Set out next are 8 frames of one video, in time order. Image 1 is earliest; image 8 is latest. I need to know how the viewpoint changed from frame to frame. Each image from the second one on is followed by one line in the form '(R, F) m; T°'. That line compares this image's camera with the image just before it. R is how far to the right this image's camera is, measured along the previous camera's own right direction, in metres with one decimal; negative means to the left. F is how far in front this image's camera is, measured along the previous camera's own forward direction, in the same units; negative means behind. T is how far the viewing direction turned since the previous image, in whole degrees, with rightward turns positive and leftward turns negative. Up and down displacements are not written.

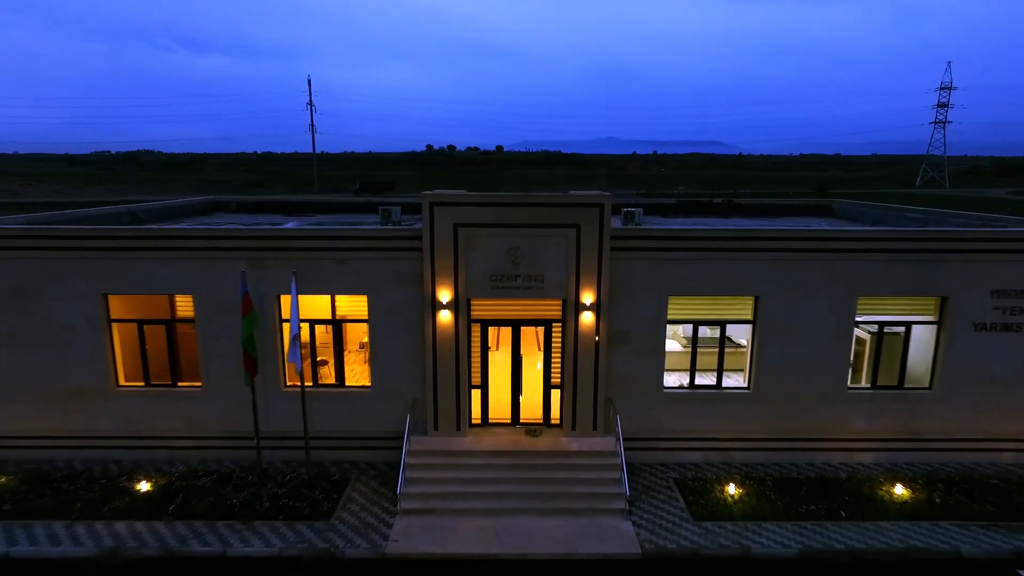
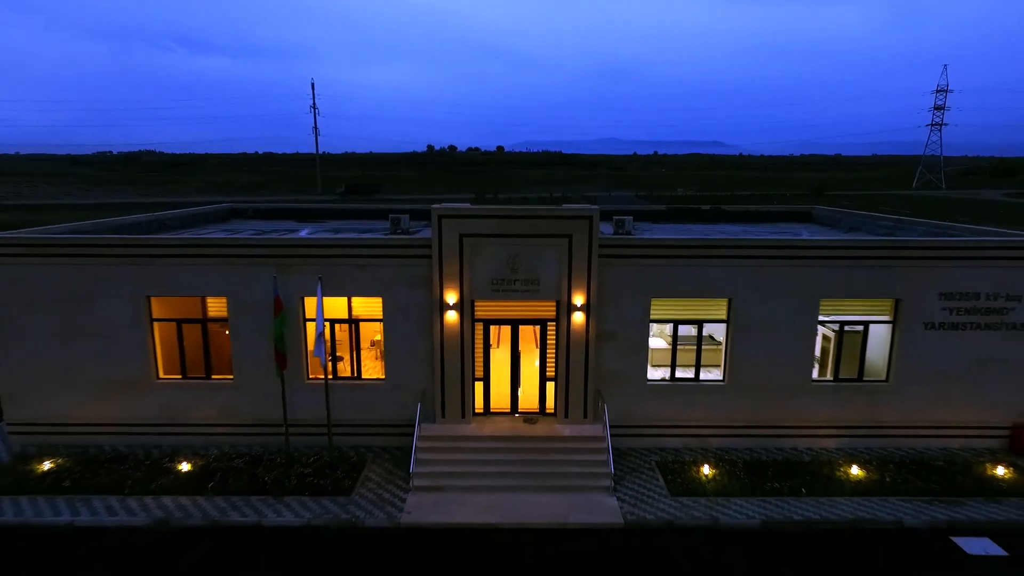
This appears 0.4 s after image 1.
(0.0, -1.1) m; 0°
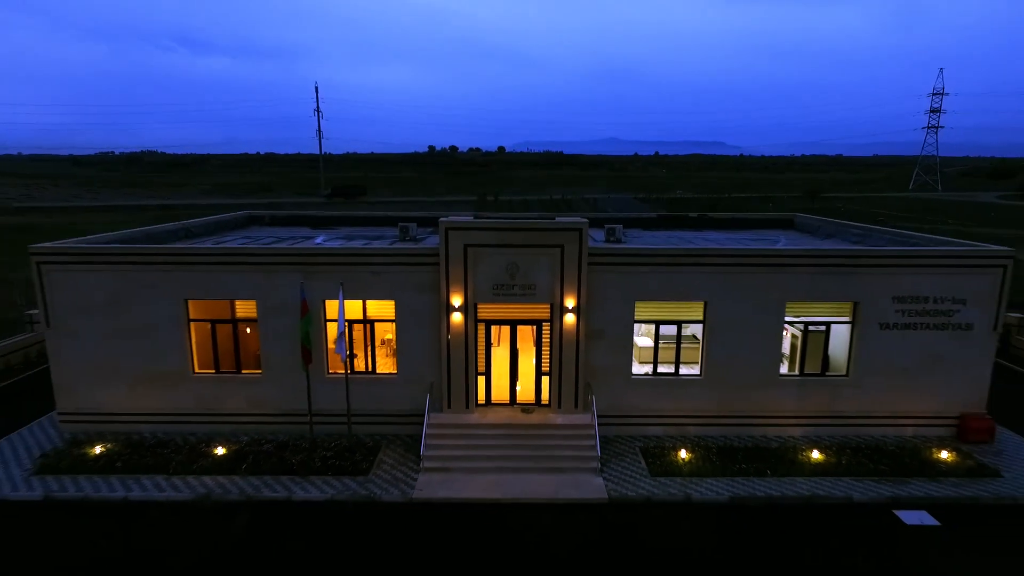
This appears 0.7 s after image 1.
(0.0, -1.2) m; 0°
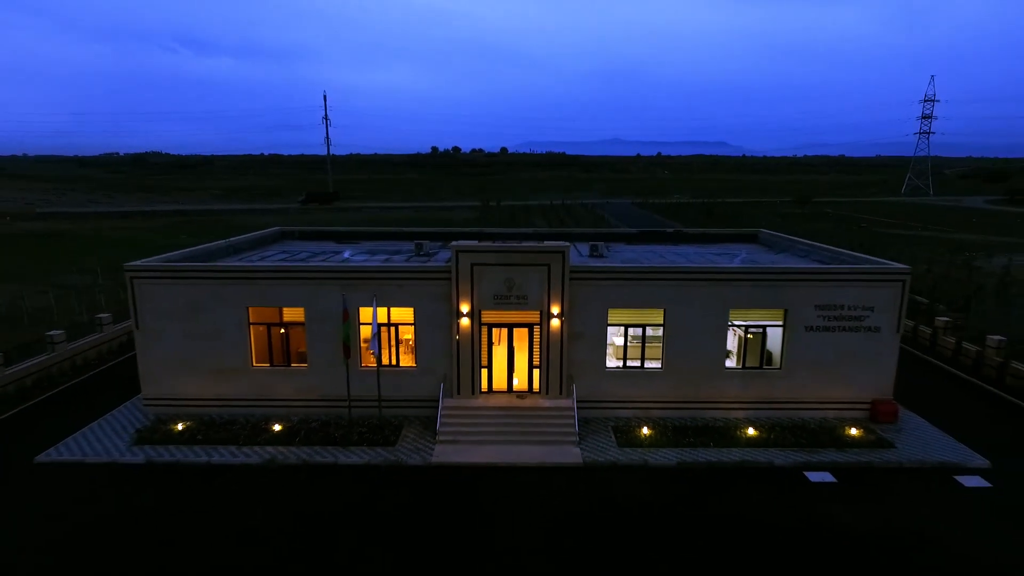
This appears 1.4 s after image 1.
(+0.1, -2.8) m; 0°
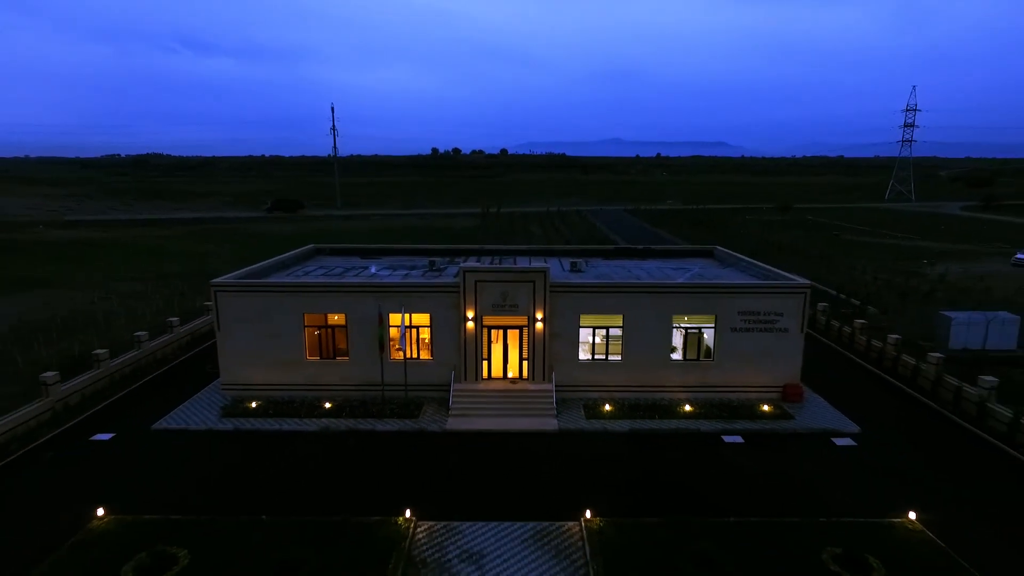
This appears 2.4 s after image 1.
(+0.2, -4.3) m; 0°
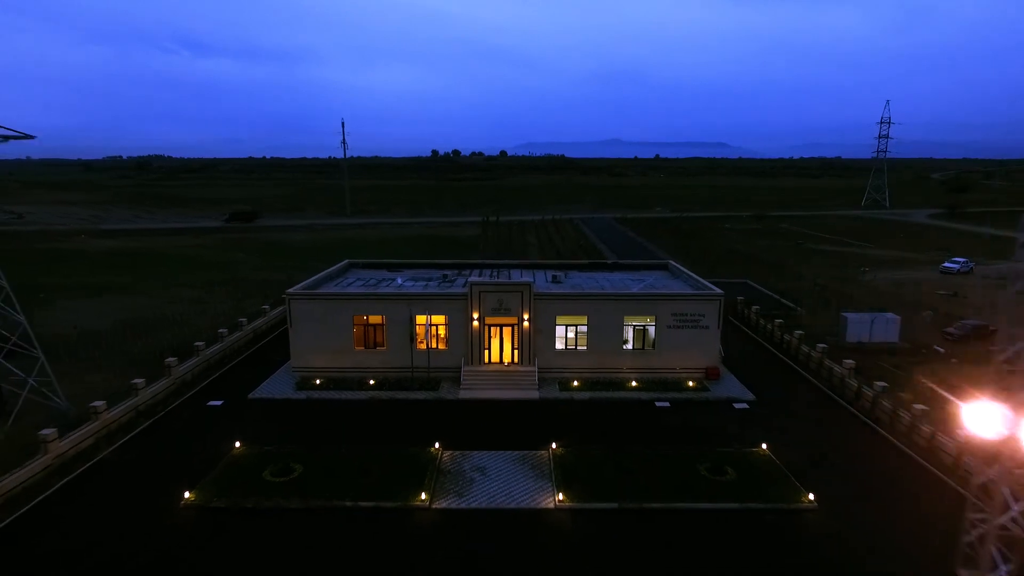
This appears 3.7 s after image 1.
(+0.2, -6.7) m; 0°
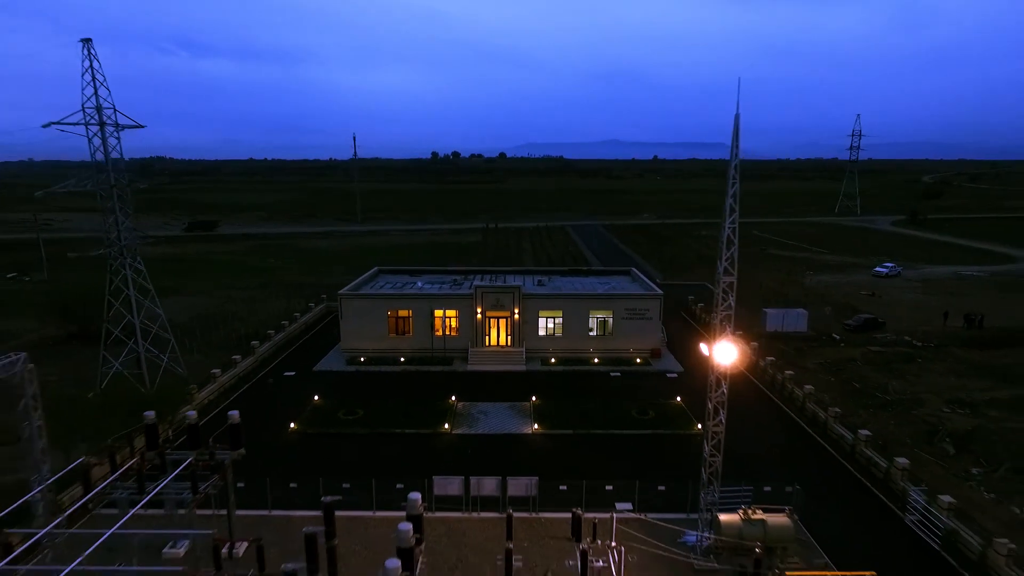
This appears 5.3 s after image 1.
(+0.3, -8.6) m; 0°
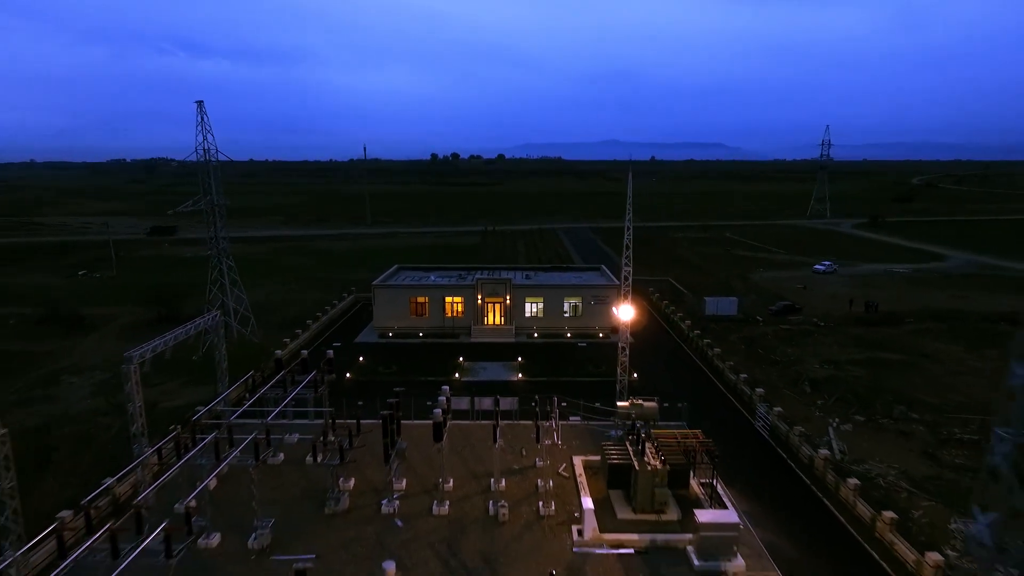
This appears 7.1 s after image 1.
(+0.5, -10.2) m; 0°
